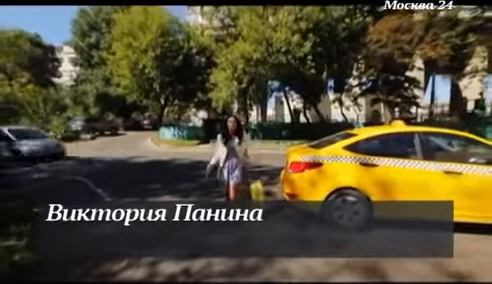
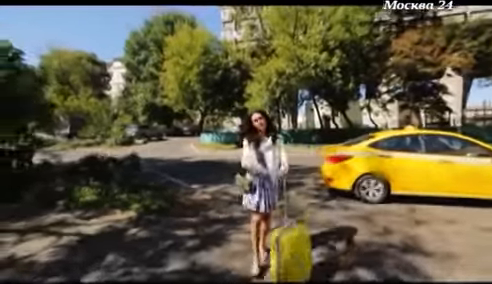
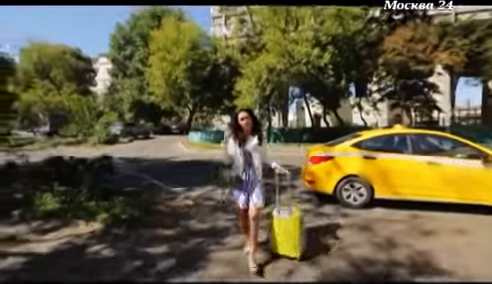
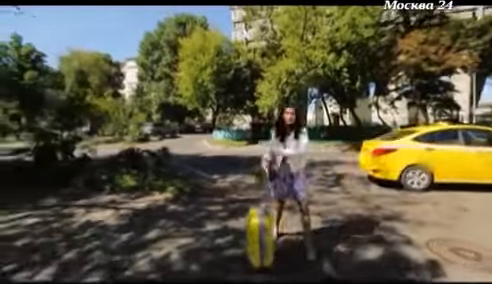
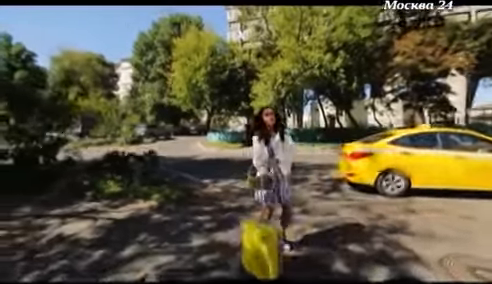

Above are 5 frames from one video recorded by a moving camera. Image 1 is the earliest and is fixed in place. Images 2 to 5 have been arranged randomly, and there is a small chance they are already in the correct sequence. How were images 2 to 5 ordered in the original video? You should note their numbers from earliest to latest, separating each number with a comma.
3, 2, 5, 4
